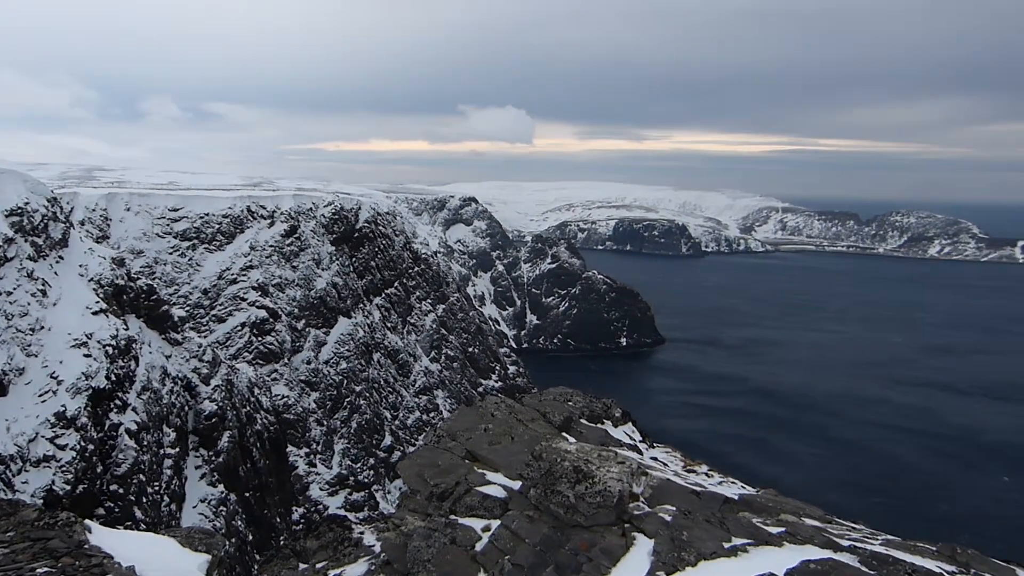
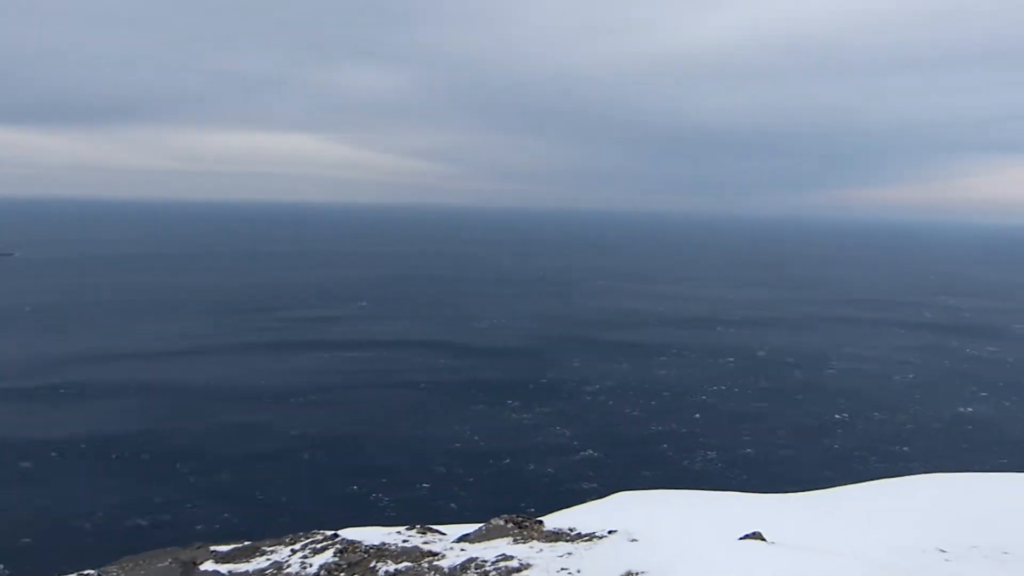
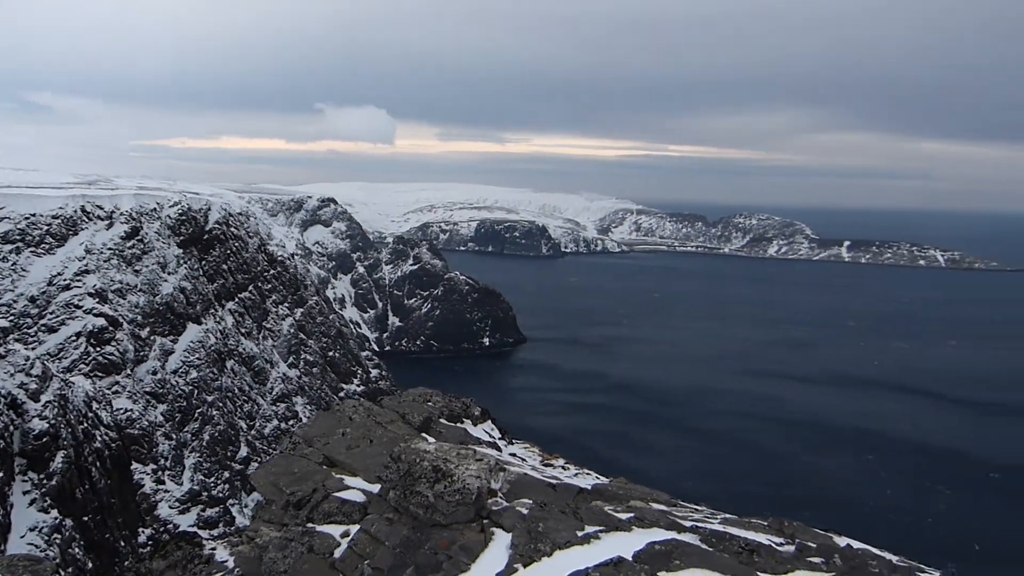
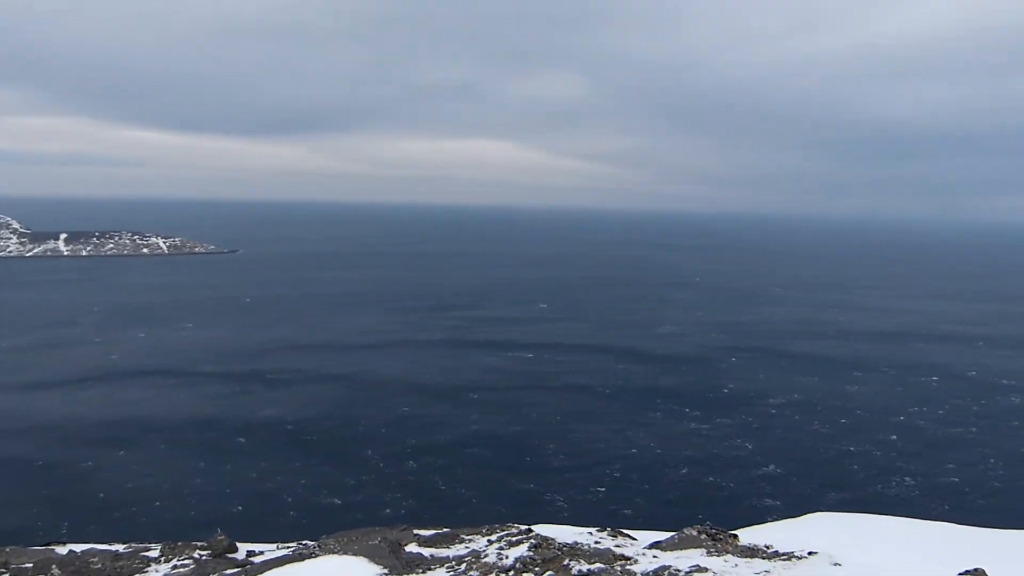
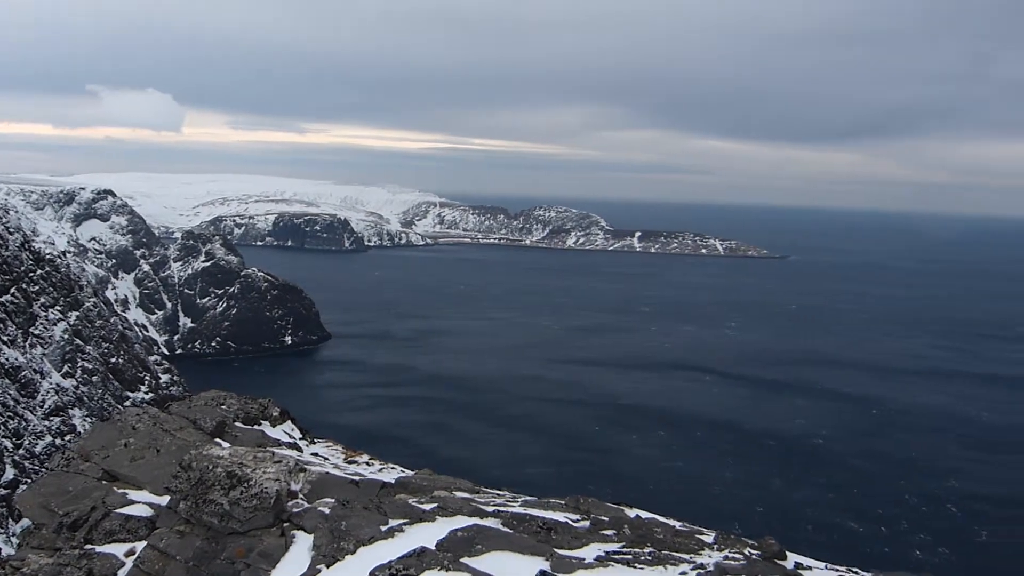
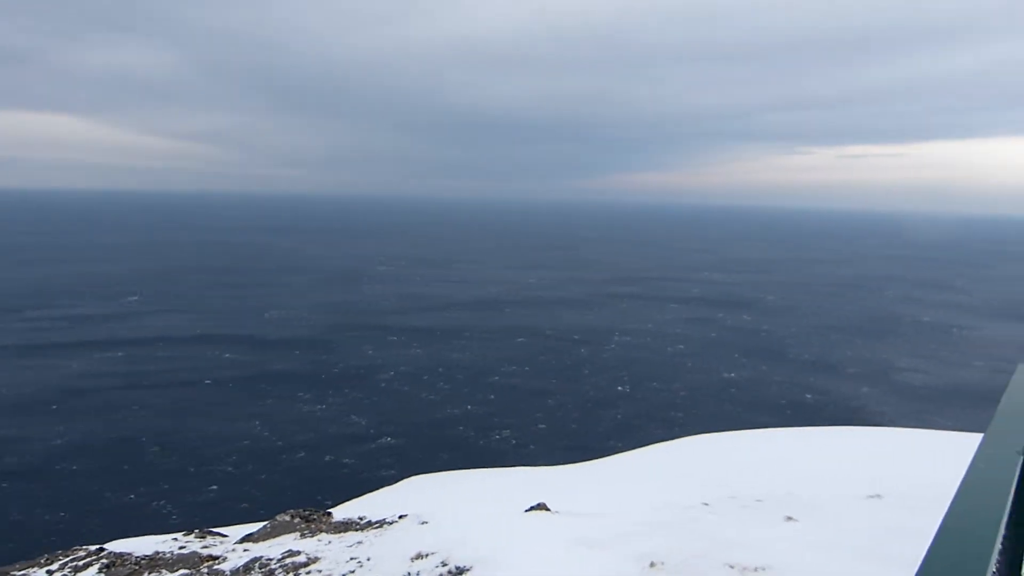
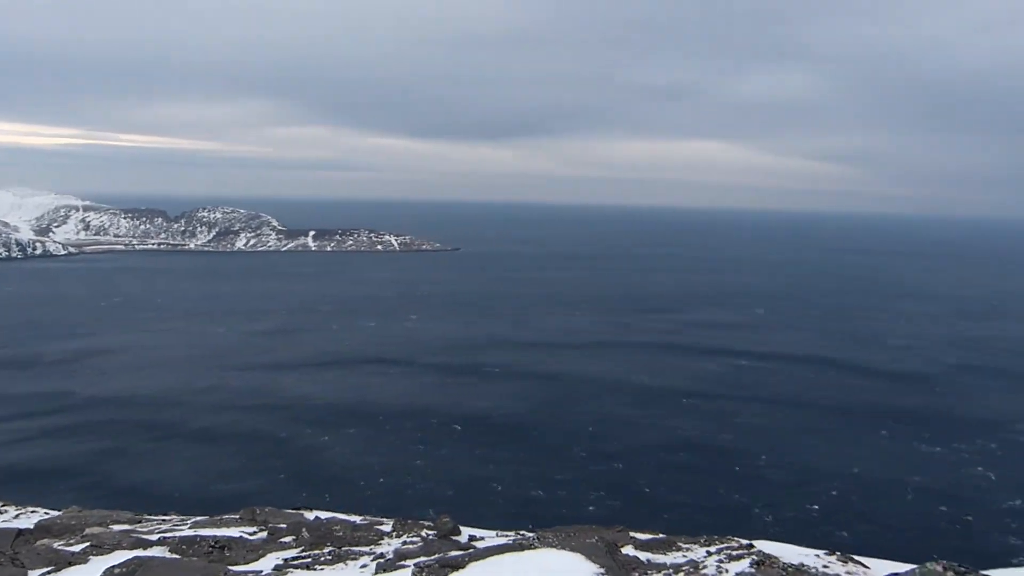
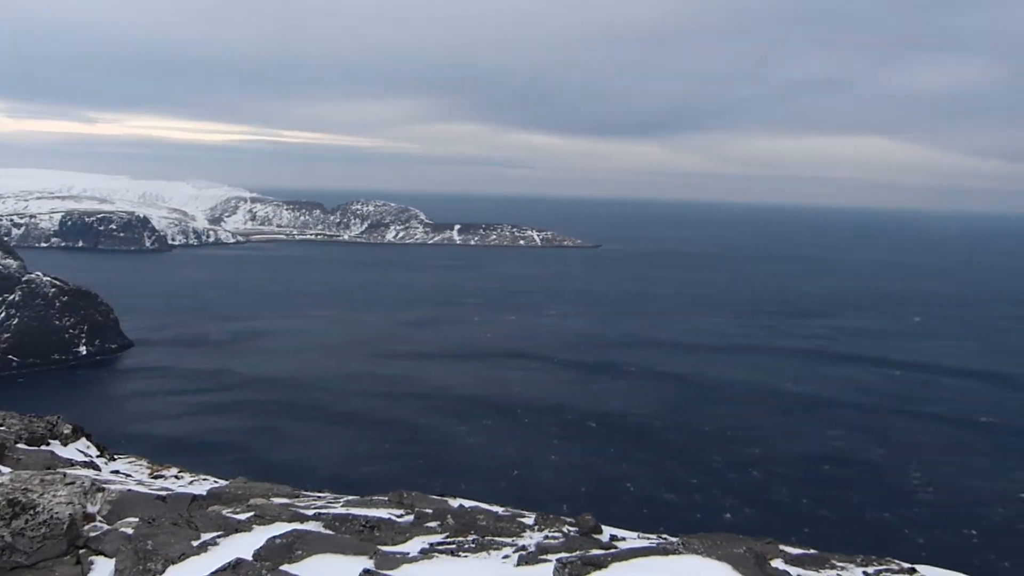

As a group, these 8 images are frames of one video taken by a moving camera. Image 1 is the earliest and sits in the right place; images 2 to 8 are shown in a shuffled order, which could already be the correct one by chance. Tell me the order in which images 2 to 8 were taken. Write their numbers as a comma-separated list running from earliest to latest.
3, 5, 8, 7, 4, 2, 6
